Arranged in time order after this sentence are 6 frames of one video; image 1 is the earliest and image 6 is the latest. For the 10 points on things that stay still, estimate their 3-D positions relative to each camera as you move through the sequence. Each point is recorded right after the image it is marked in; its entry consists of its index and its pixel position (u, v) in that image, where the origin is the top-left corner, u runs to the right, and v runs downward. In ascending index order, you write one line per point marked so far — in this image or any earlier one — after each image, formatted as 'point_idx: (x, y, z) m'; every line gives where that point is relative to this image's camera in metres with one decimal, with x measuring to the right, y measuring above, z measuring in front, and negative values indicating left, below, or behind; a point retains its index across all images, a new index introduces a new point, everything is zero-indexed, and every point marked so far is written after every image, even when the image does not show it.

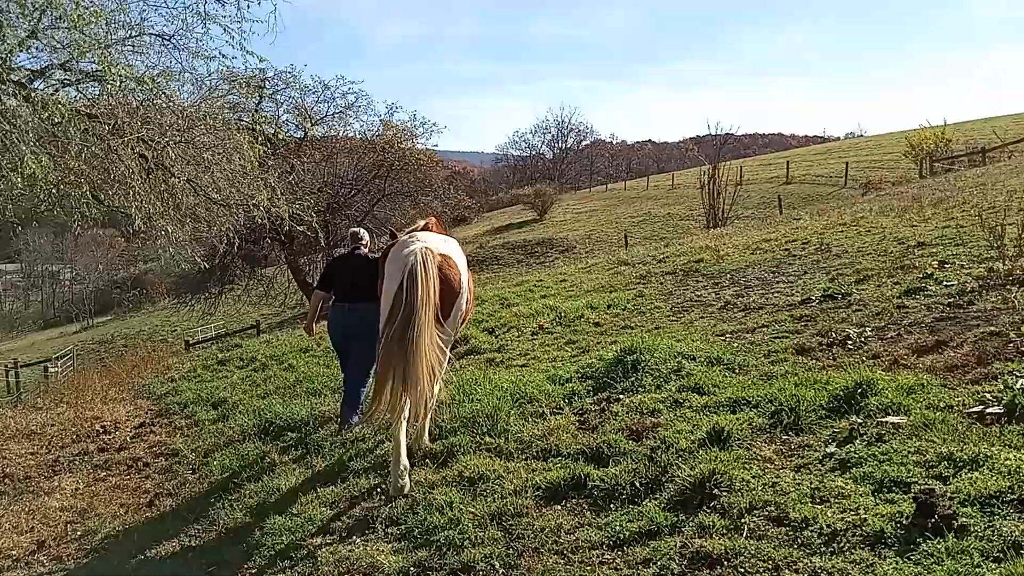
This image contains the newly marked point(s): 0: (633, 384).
0: (+0.7, -0.6, +5.3) m
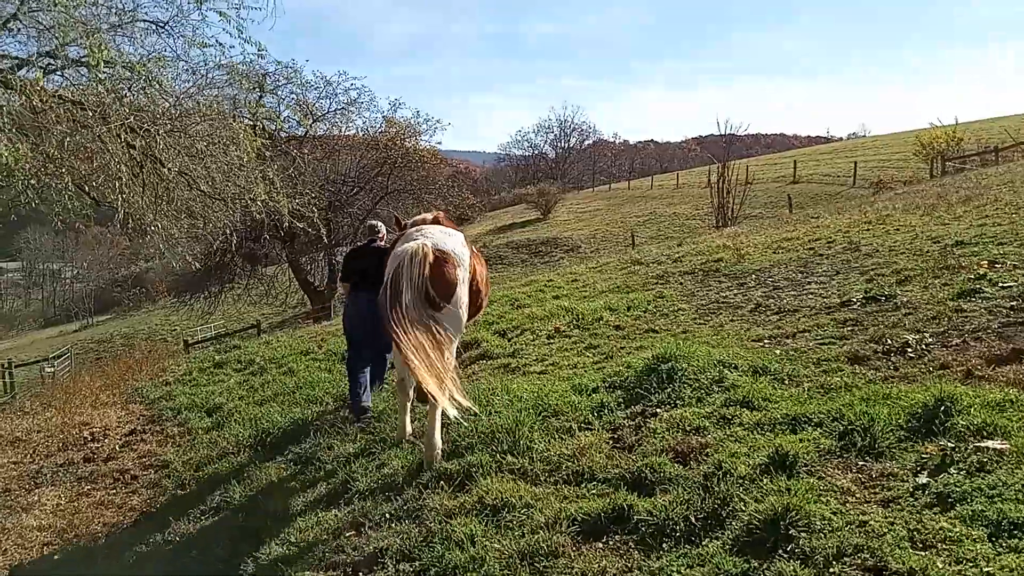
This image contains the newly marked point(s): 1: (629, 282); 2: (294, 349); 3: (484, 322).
0: (+0.9, -0.6, +4.7) m
1: (+1.5, +0.1, +11.1) m
2: (-2.8, -0.8, +11.4) m
3: (-0.3, -0.4, +9.6) m
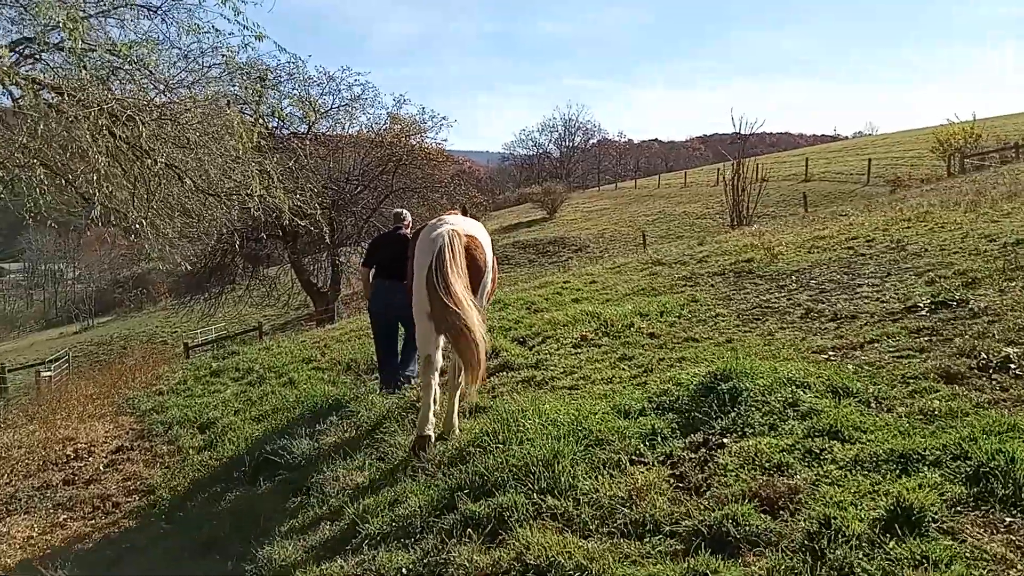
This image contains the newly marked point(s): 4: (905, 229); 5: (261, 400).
0: (+1.0, -0.6, +4.0) m
1: (+1.7, +0.1, +10.4) m
2: (-2.7, -0.8, +10.7) m
3: (-0.1, -0.4, +8.9) m
4: (+4.9, +0.7, +10.9) m
5: (-2.3, -1.0, +7.9) m
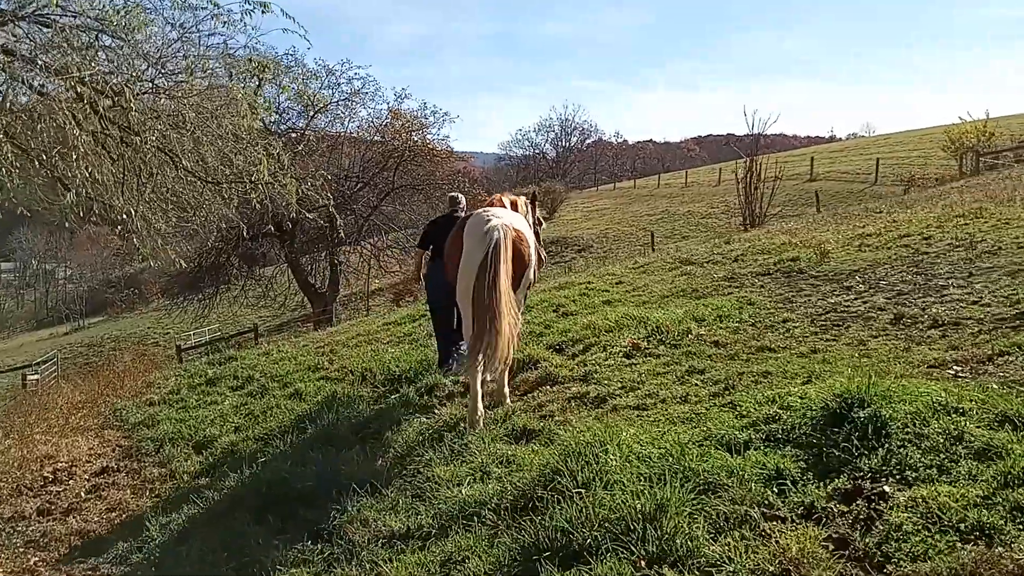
0: (+1.4, -0.6, +3.1) m
1: (+2.0, 0.0, +9.5) m
2: (-2.4, -0.8, +9.8) m
3: (+0.2, -0.4, +8.0) m
4: (+5.2, +0.7, +10.1) m
5: (-2.0, -1.0, +7.0) m
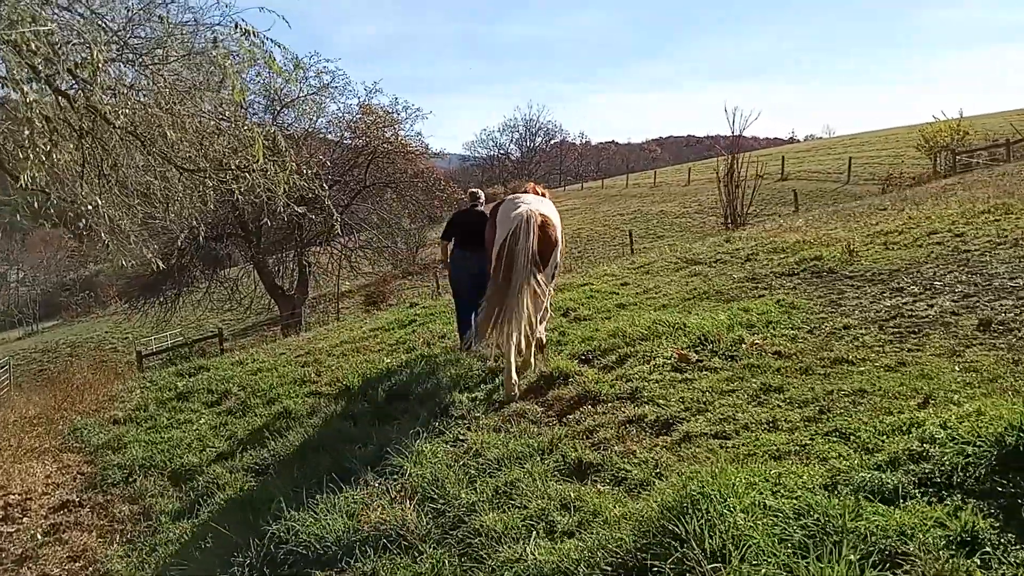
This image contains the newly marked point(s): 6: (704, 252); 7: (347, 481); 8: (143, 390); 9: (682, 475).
0: (+1.7, -0.6, +2.4) m
1: (+2.0, 0.0, +8.8) m
2: (-2.3, -0.9, +8.8) m
3: (+0.3, -0.4, +7.2) m
4: (+5.2, +0.7, +9.5) m
5: (-1.8, -1.1, +6.1) m
6: (+2.9, +0.5, +13.2) m
7: (-0.9, -1.0, +4.5) m
8: (-4.4, -1.2, +10.3) m
9: (+0.7, -0.7, +3.5) m
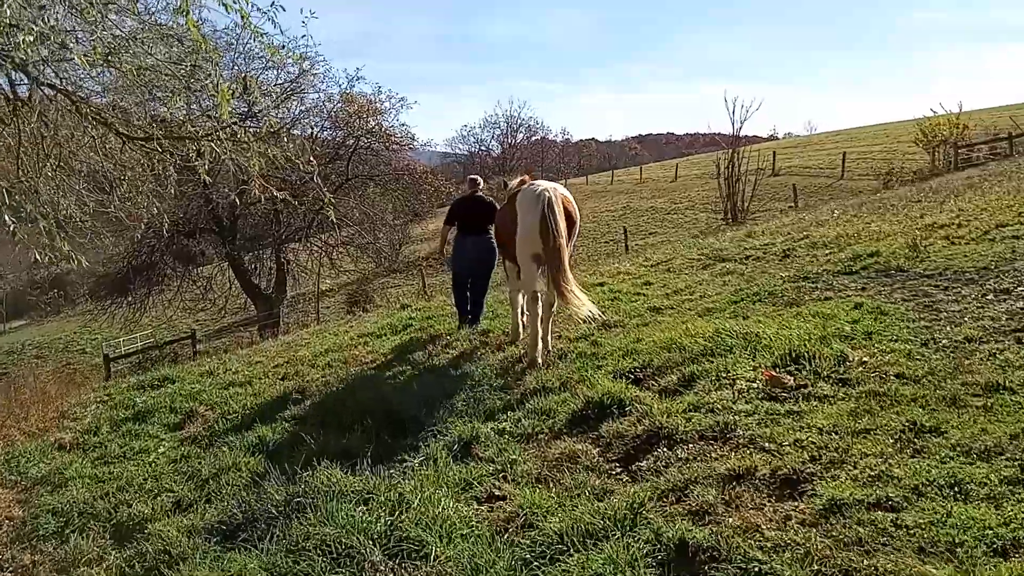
0: (+2.0, -0.7, +1.2) m
1: (+2.2, 0.0, +7.6) m
2: (-2.2, -0.9, +7.6) m
3: (+0.5, -0.5, +6.0) m
4: (+5.3, +0.7, +8.4) m
5: (-1.6, -1.1, +4.8) m
6: (+2.9, +0.5, +12.0) m
7: (-0.6, -1.0, +3.2) m
8: (-4.3, -1.2, +9.0) m
9: (+0.9, -0.8, +2.3) m
